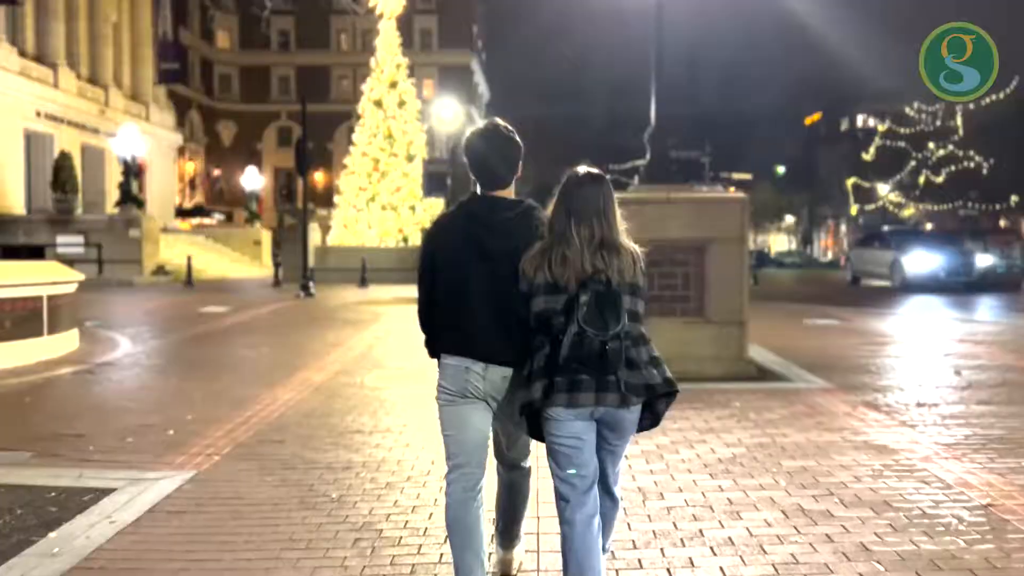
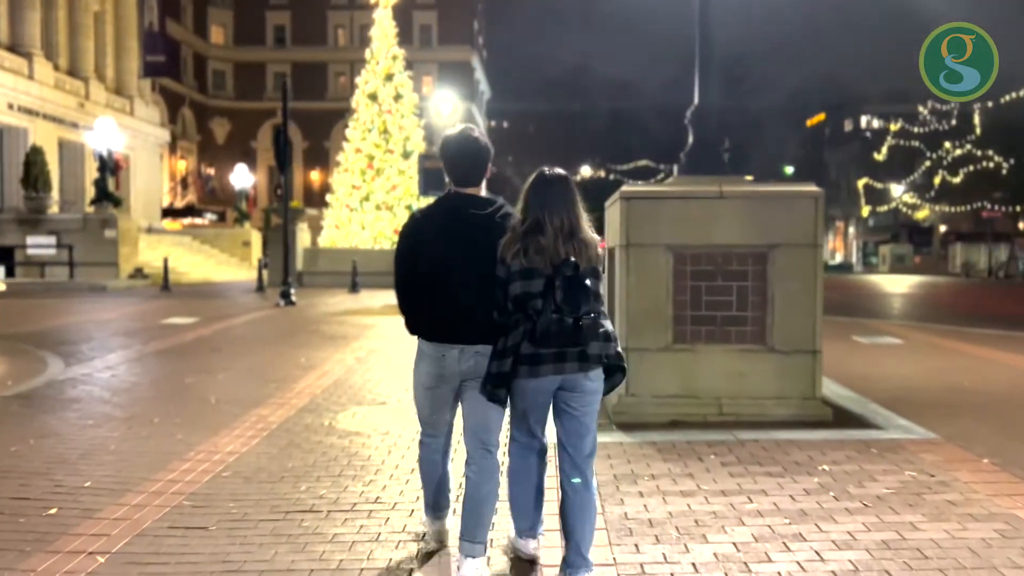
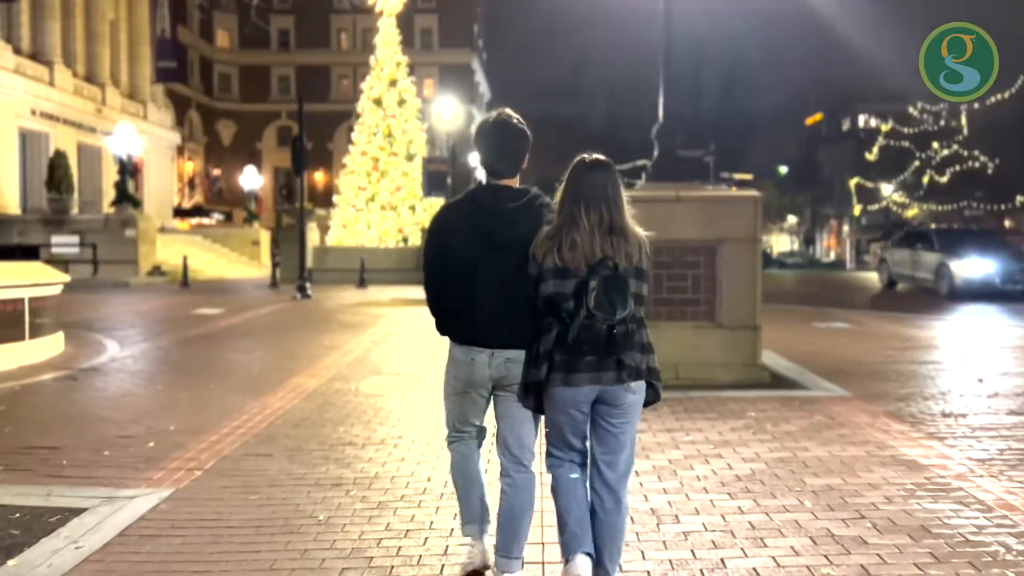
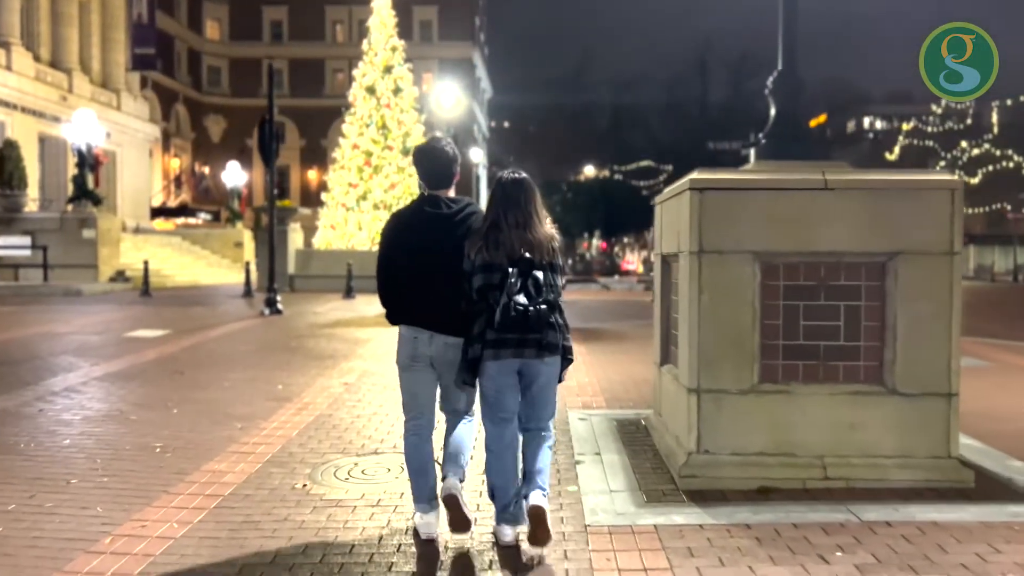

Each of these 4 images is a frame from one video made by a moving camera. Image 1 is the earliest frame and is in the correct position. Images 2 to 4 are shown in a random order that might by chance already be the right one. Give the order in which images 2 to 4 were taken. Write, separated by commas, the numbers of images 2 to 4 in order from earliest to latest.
3, 2, 4
